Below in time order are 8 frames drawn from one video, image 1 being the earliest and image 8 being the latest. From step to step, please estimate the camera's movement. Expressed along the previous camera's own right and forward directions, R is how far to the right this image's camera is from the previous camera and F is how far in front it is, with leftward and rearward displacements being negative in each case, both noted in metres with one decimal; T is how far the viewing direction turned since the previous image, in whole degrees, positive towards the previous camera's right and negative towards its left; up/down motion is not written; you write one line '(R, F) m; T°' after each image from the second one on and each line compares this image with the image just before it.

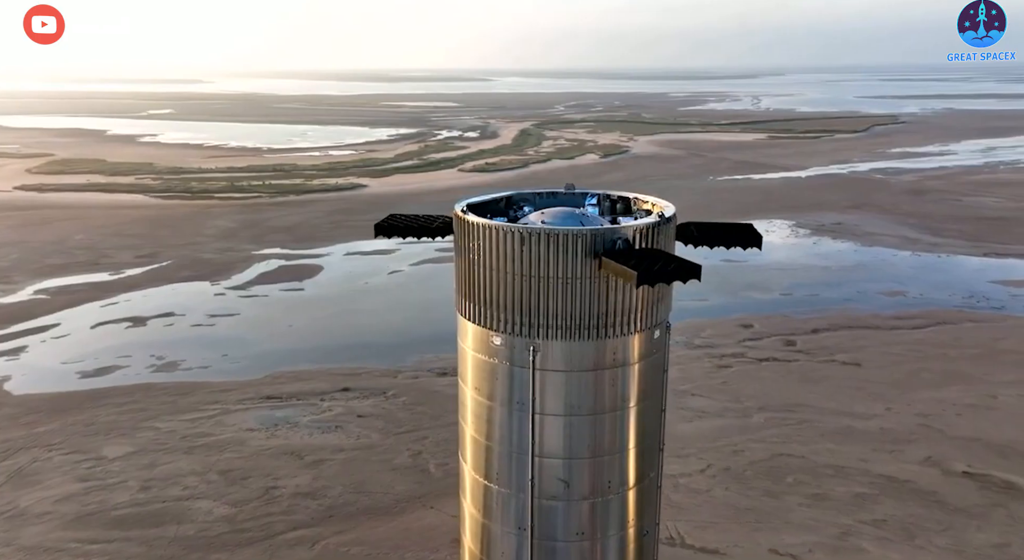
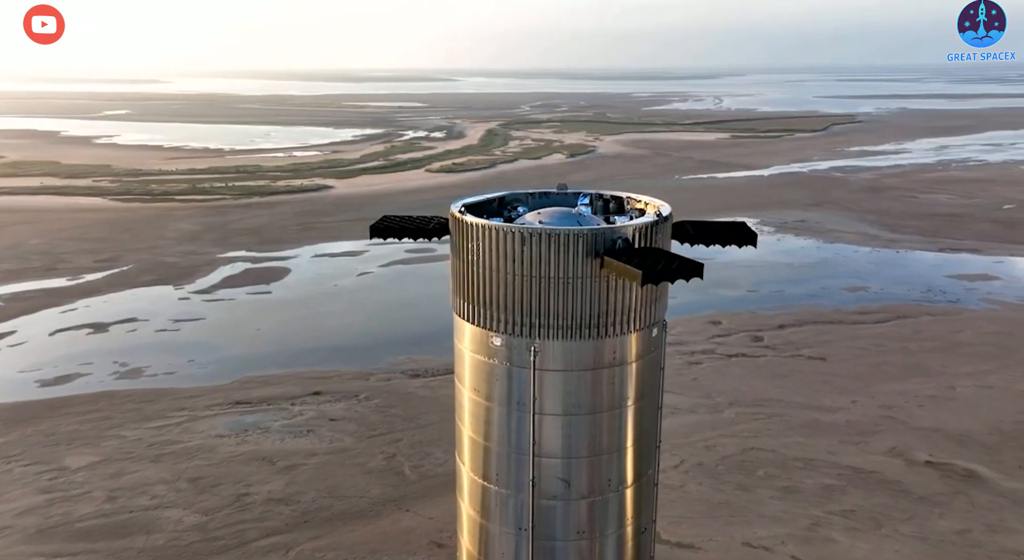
(-0.3, 0.0) m; +3°
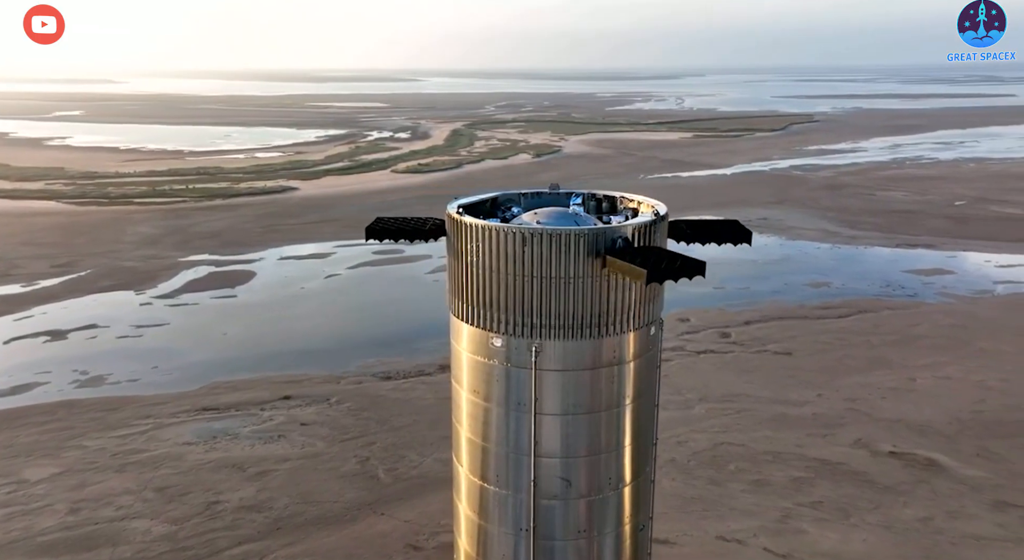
(-0.3, 0.0) m; +3°
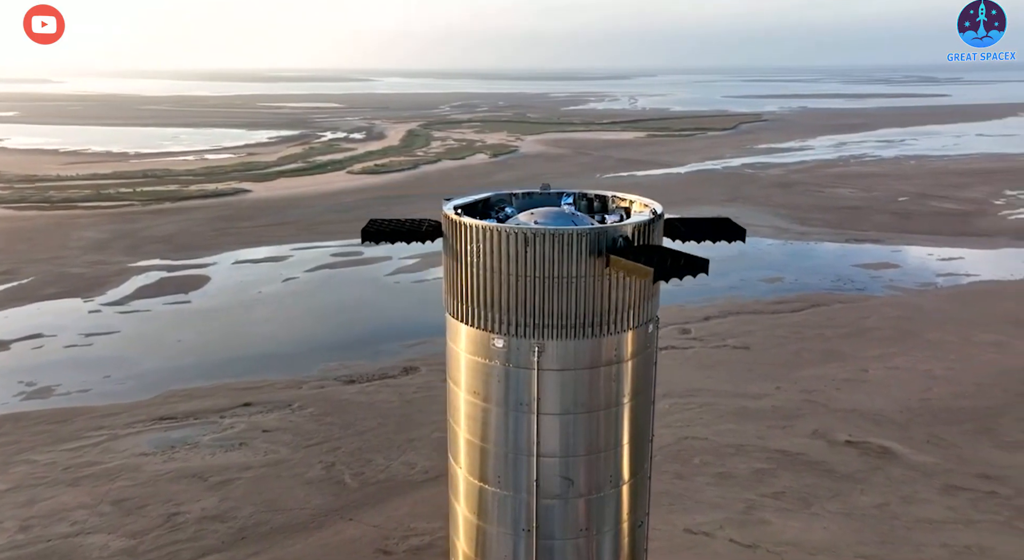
(-0.4, 0.0) m; +4°
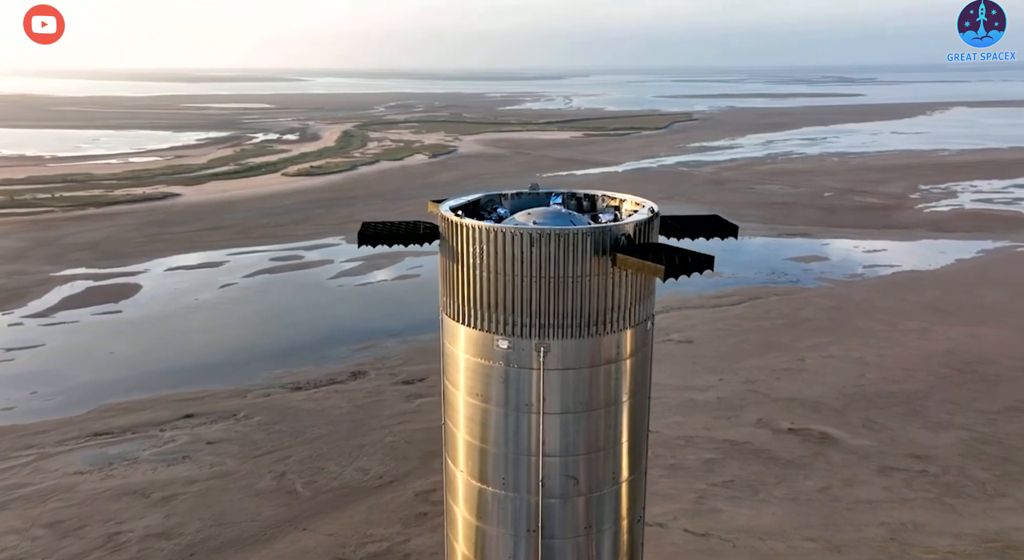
(-0.6, 0.0) m; +6°
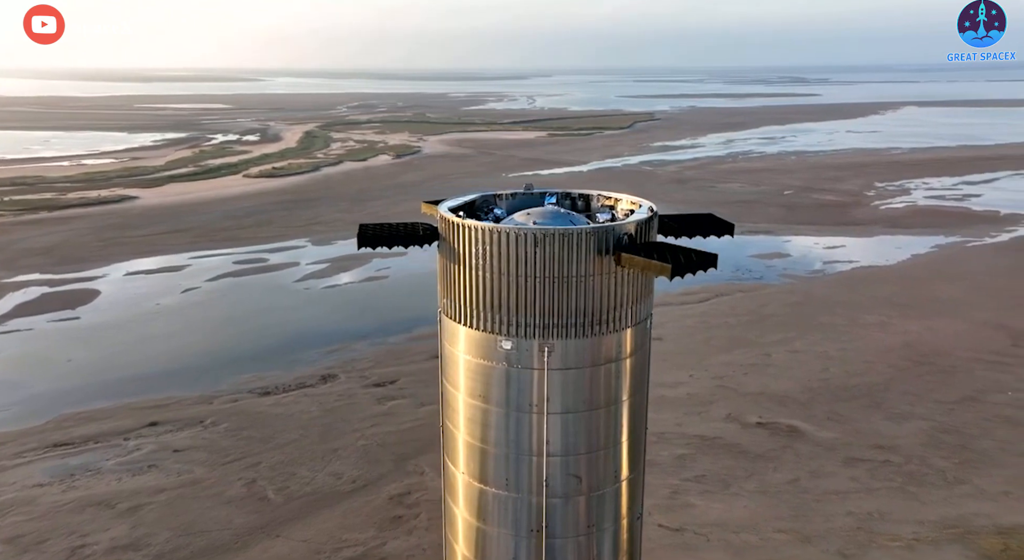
(-0.3, 0.0) m; +3°
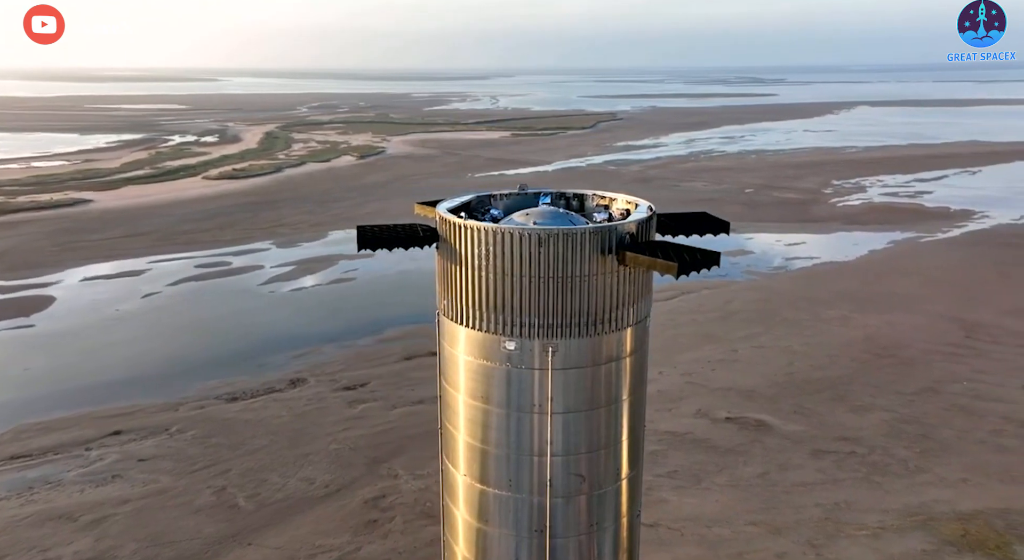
(-0.3, 0.0) m; +3°
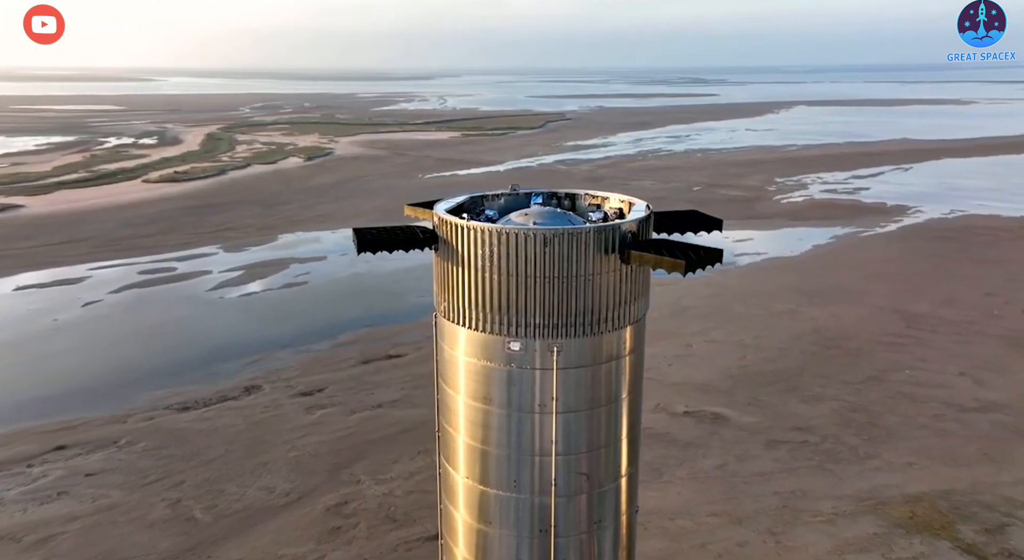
(-0.5, +0.1) m; +5°
